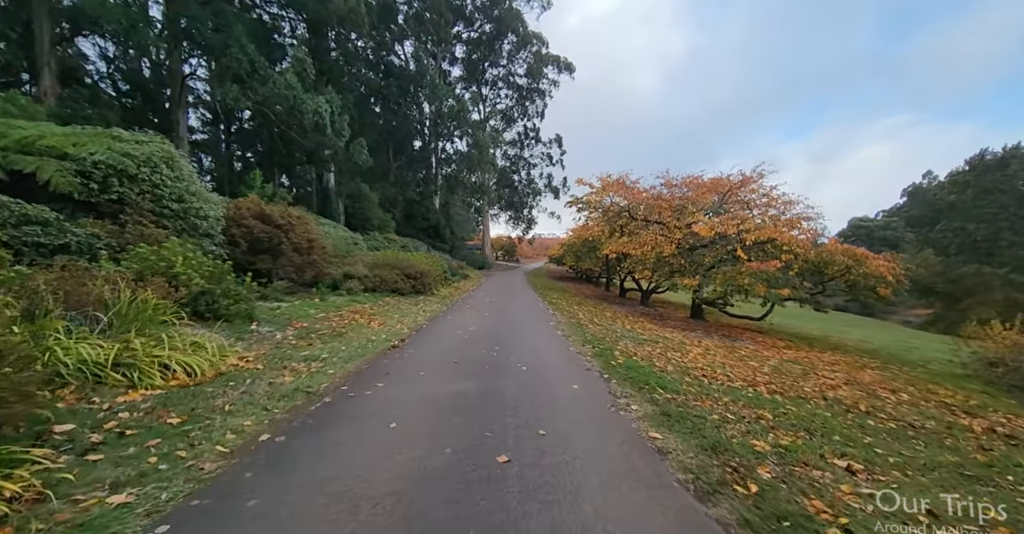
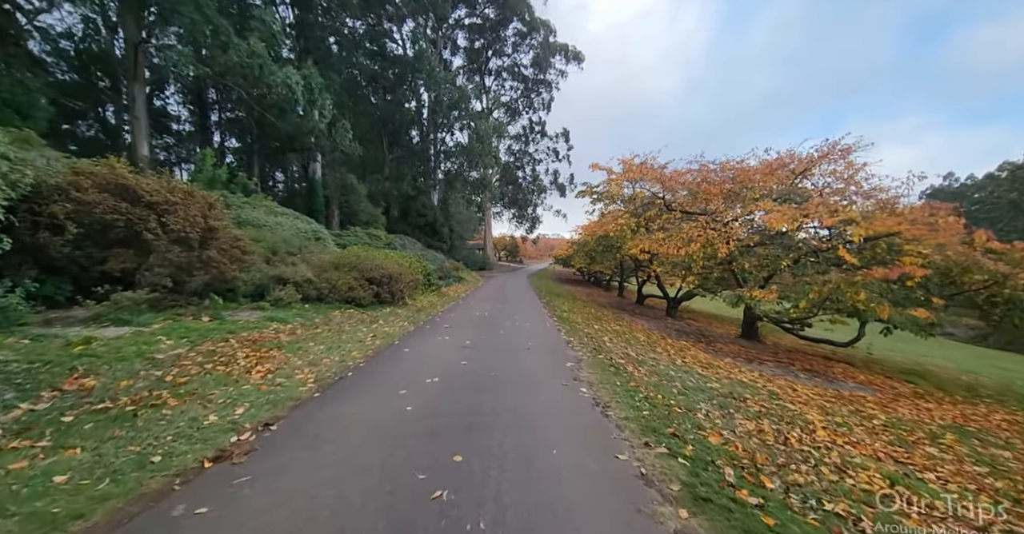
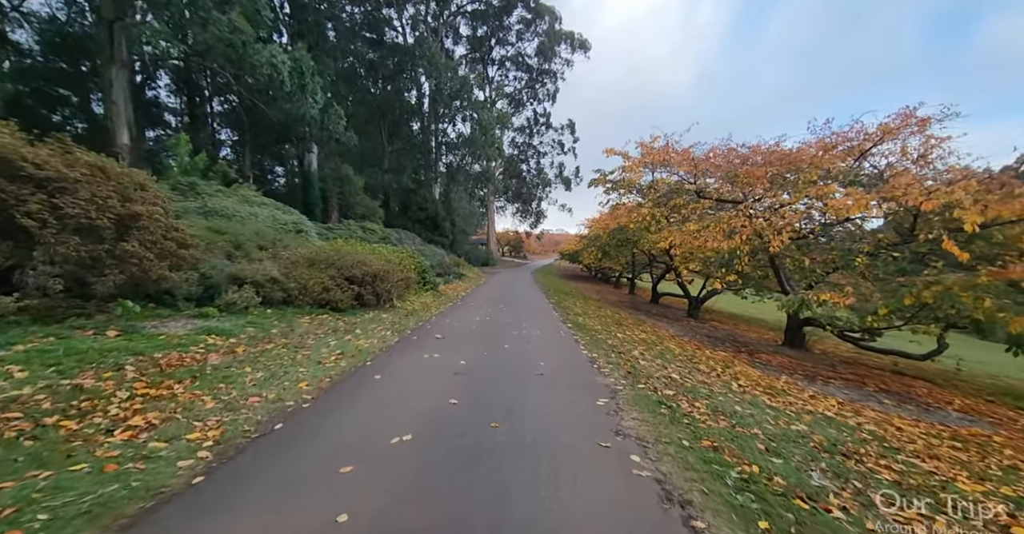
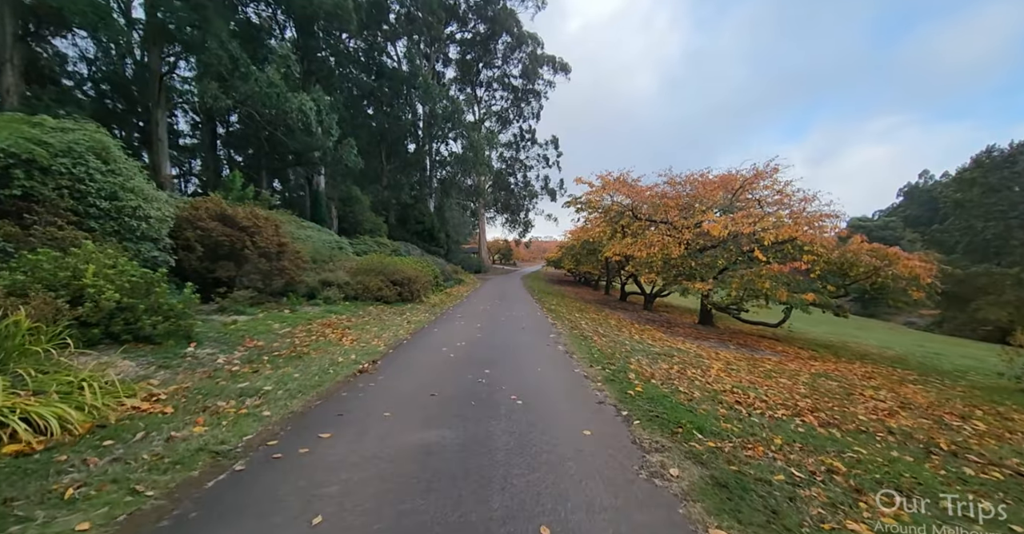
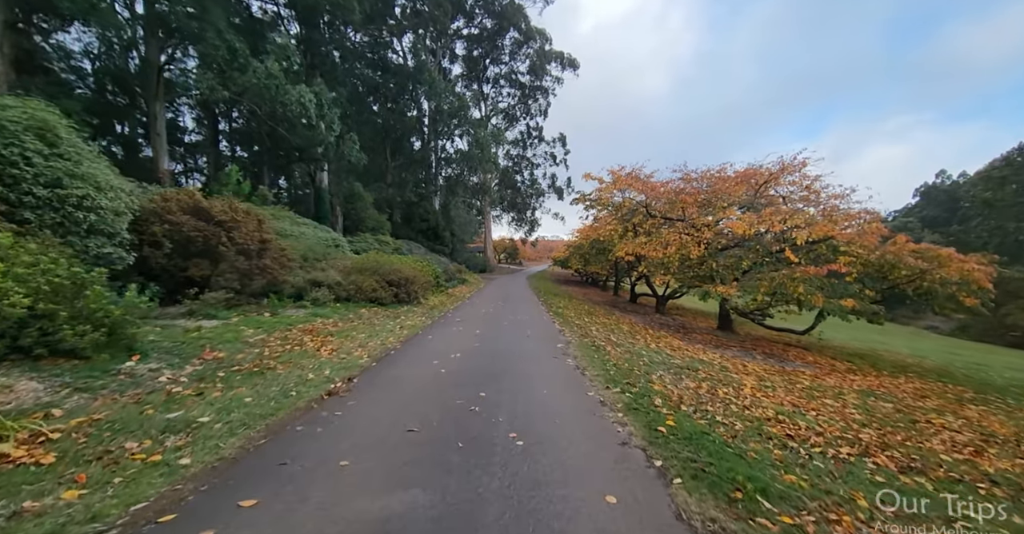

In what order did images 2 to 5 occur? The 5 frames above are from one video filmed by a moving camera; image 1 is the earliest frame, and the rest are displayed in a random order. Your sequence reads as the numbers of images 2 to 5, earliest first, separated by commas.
4, 5, 2, 3
